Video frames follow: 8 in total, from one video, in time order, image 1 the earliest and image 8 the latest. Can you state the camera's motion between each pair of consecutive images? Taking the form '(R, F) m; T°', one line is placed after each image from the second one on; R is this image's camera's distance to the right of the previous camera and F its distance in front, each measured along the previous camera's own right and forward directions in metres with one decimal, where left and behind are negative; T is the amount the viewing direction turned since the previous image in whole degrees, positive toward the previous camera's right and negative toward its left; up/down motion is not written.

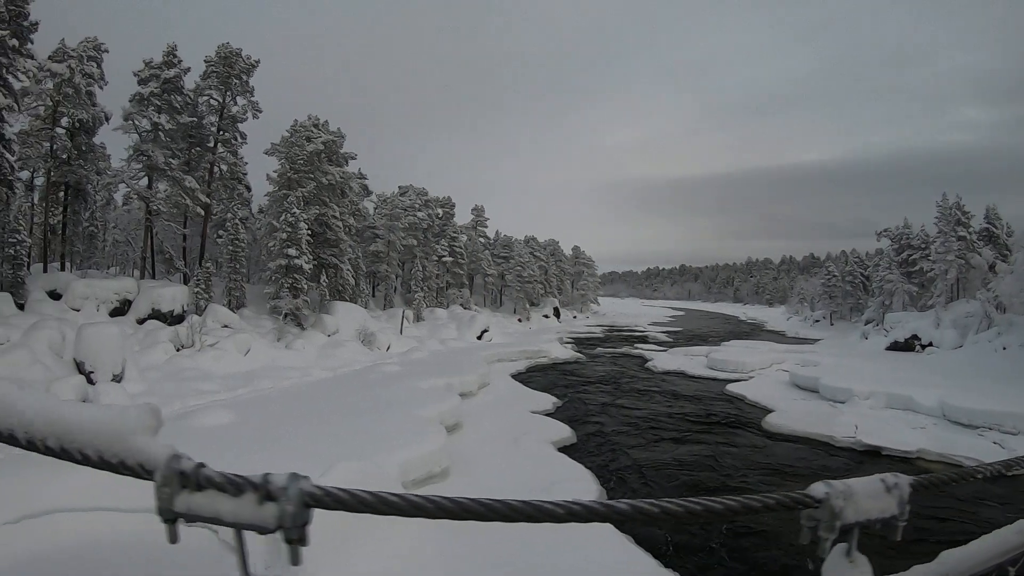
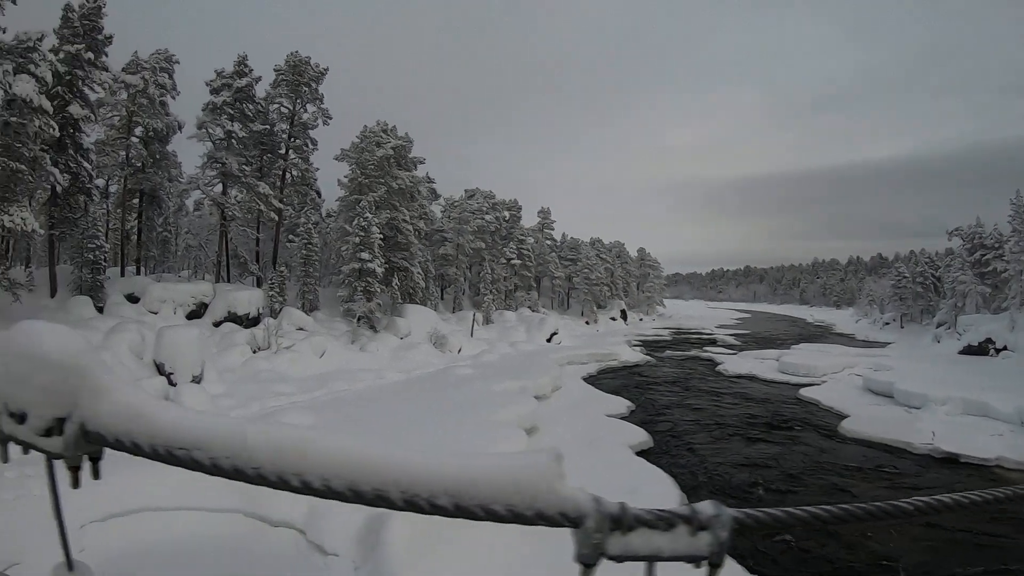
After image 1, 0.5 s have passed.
(-0.1, +0.1) m; -4°
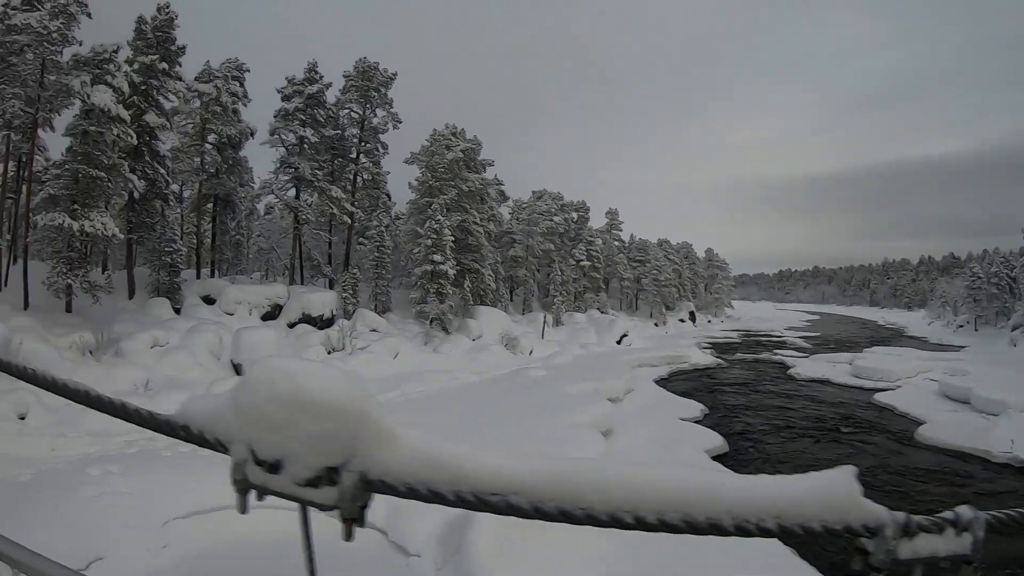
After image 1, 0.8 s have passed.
(-0.1, +0.1) m; -4°
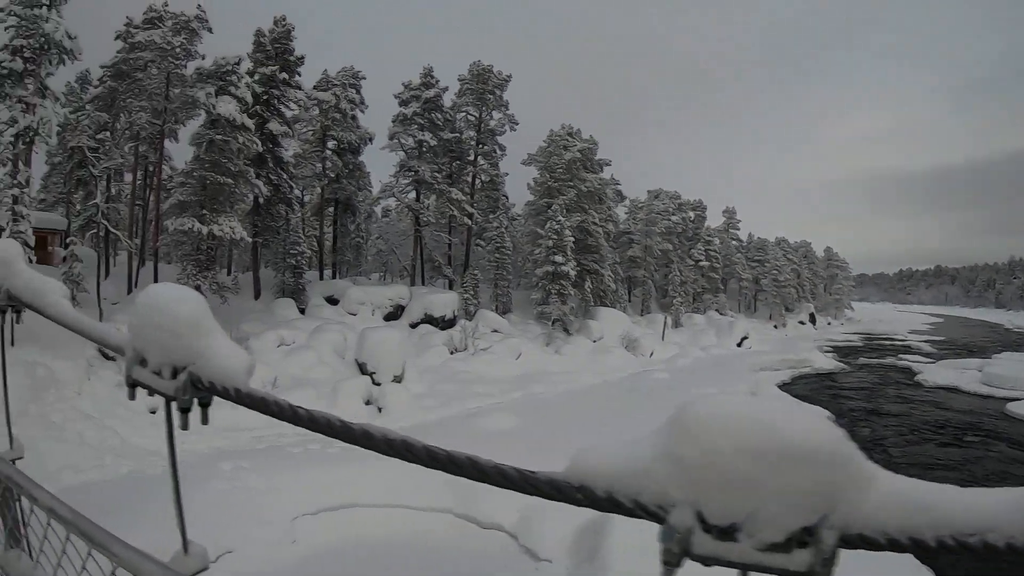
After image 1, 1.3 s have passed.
(-0.2, +0.2) m; -6°
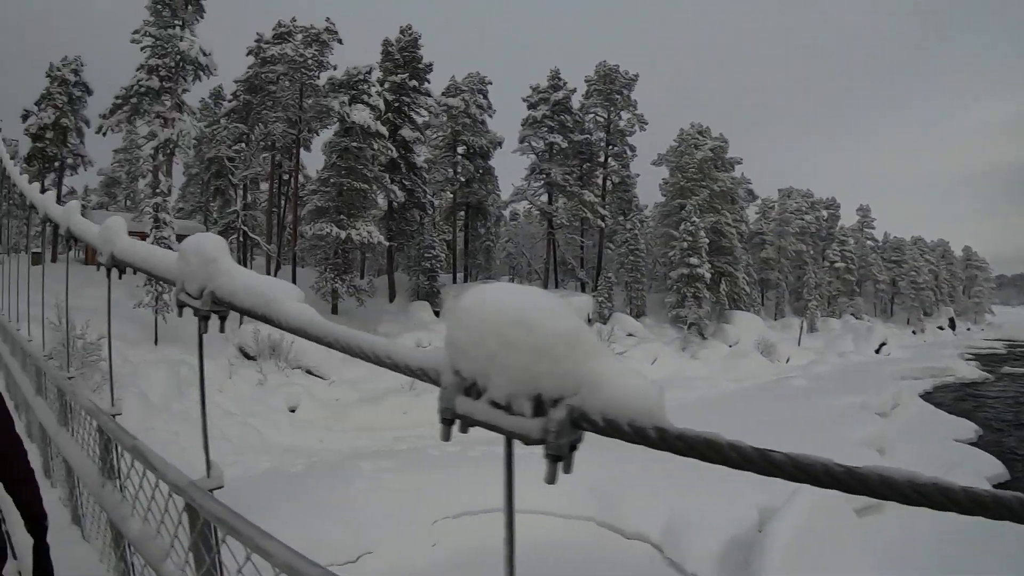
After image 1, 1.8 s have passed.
(-0.2, +0.3) m; -7°
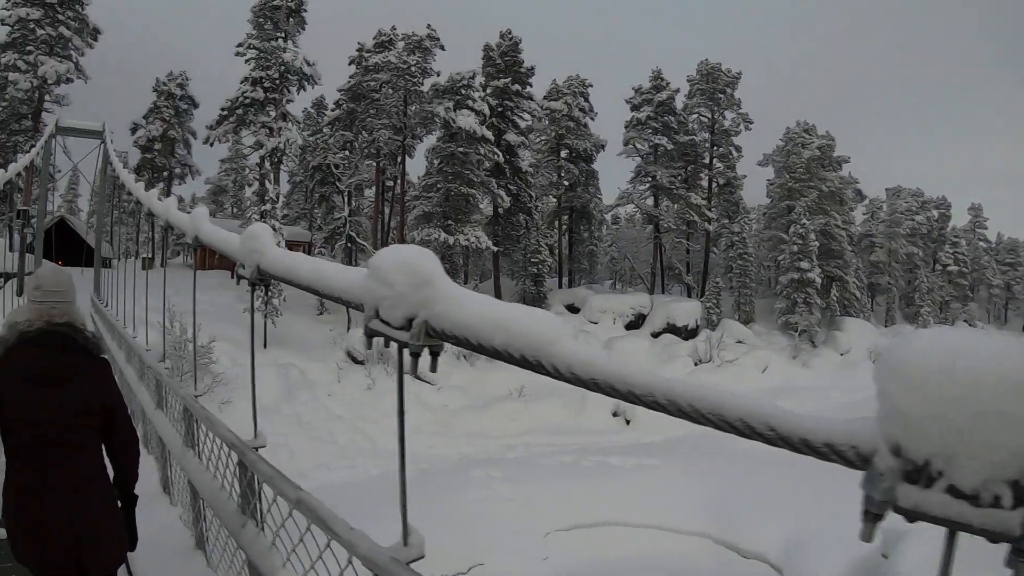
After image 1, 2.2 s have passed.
(-0.2, +0.3) m; -5°
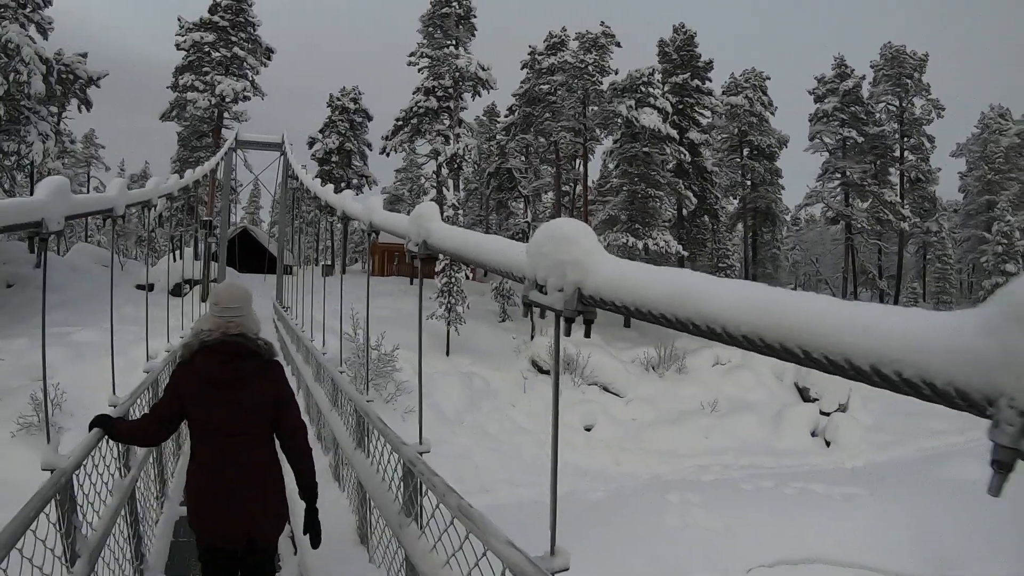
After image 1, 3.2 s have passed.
(-0.4, +0.8) m; -9°
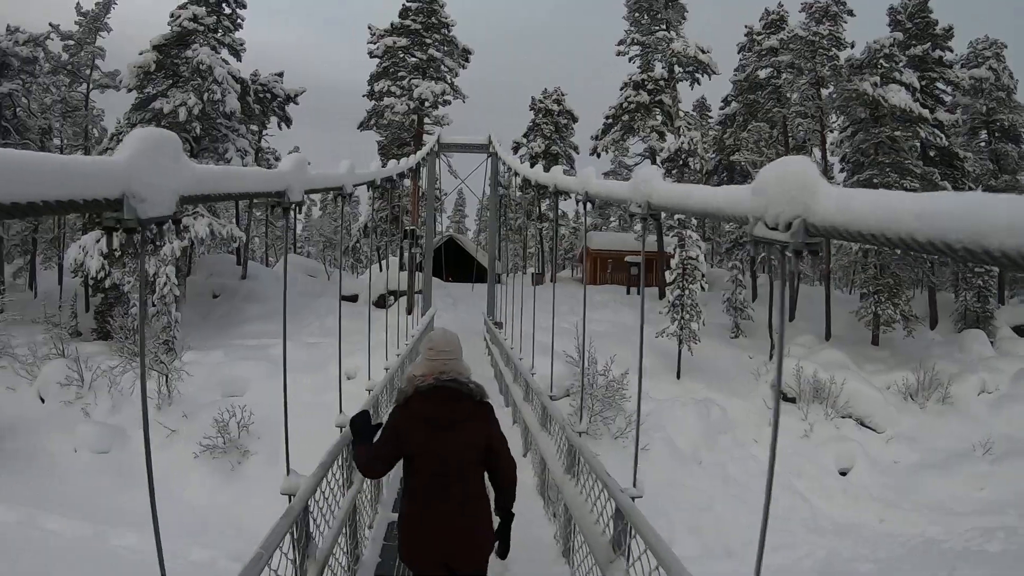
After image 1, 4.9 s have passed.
(-0.5, +1.7) m; -10°
